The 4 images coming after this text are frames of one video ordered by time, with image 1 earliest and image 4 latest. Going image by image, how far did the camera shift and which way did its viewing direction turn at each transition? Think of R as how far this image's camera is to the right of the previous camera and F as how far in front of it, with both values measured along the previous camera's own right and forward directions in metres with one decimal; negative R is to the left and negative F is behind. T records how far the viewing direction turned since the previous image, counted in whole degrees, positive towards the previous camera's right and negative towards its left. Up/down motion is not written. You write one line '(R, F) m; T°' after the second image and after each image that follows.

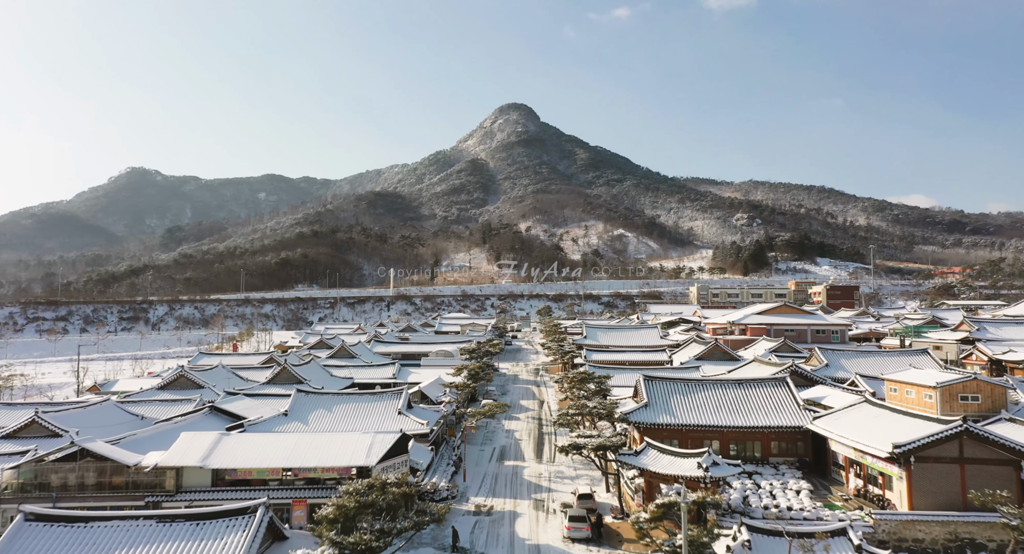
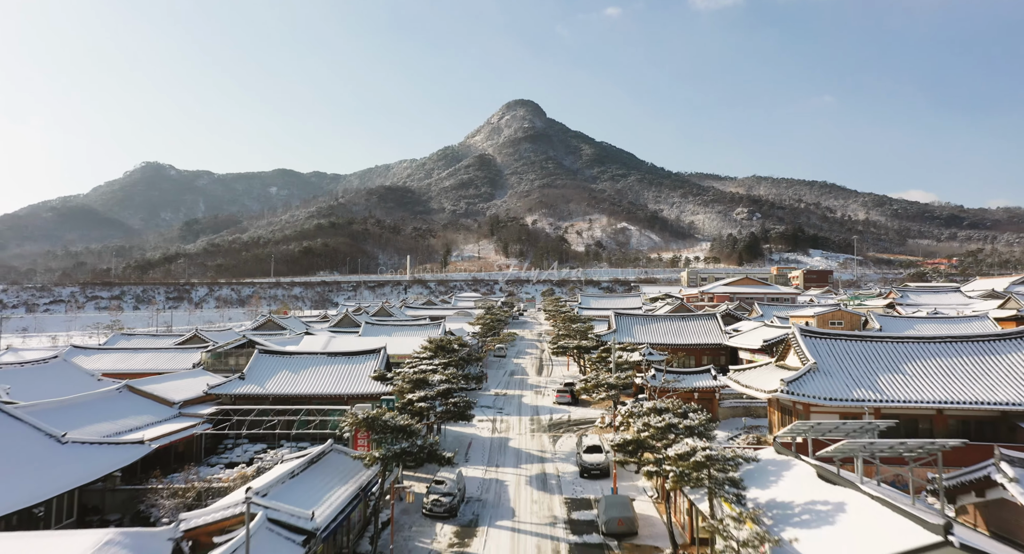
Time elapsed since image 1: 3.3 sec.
(-0.1, -9.3) m; -1°
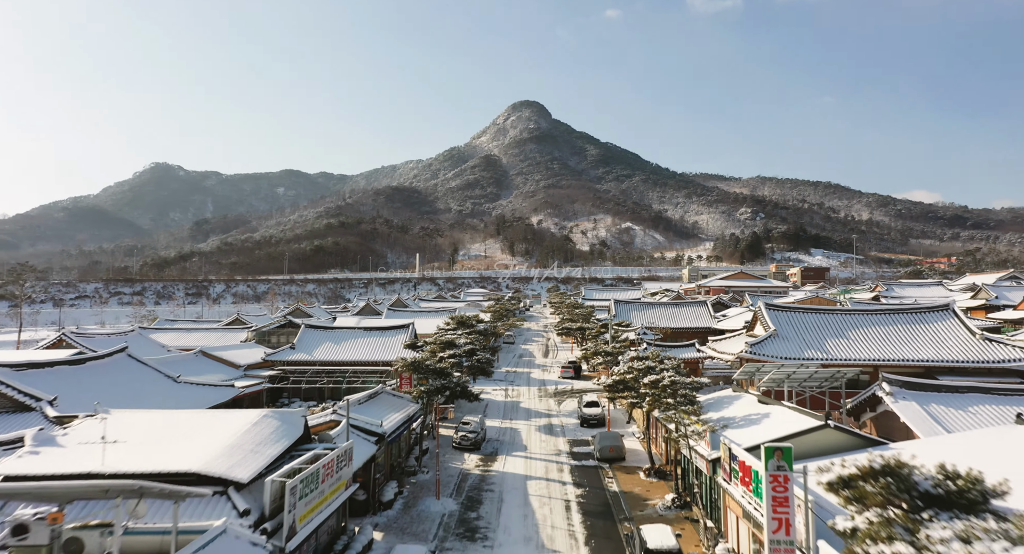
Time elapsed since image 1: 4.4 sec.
(-0.2, -3.3) m; 0°
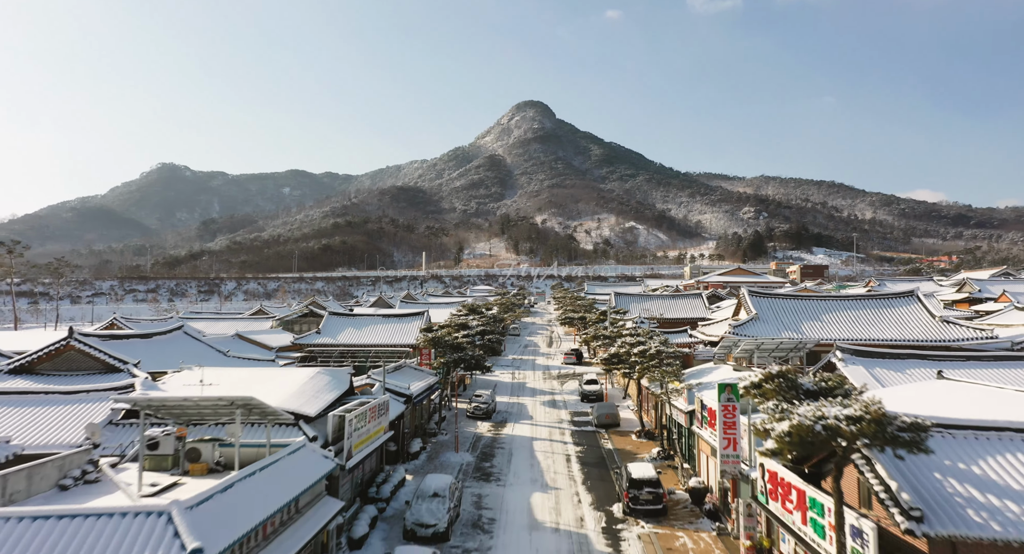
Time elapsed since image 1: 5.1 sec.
(-0.1, -2.1) m; 0°
